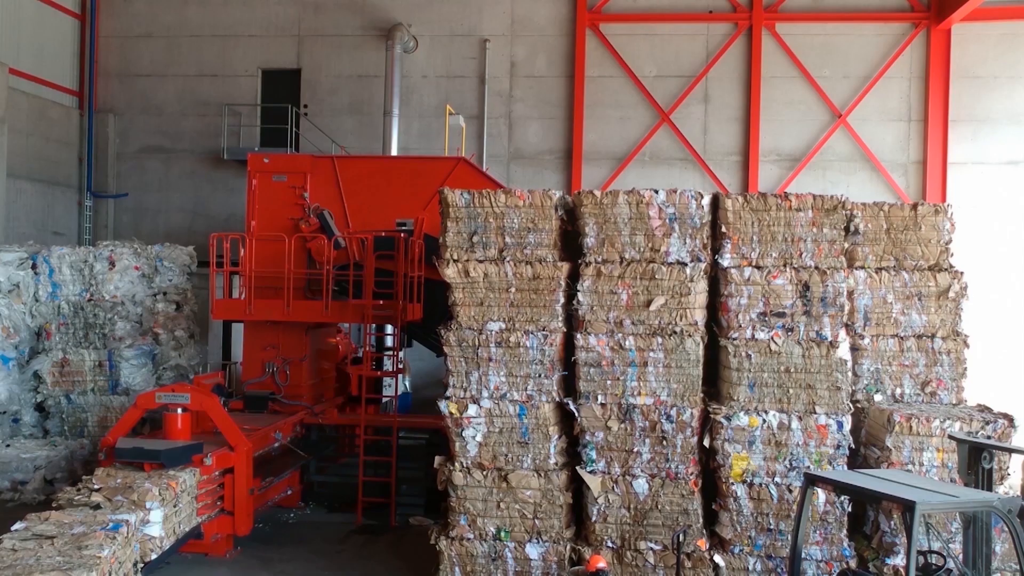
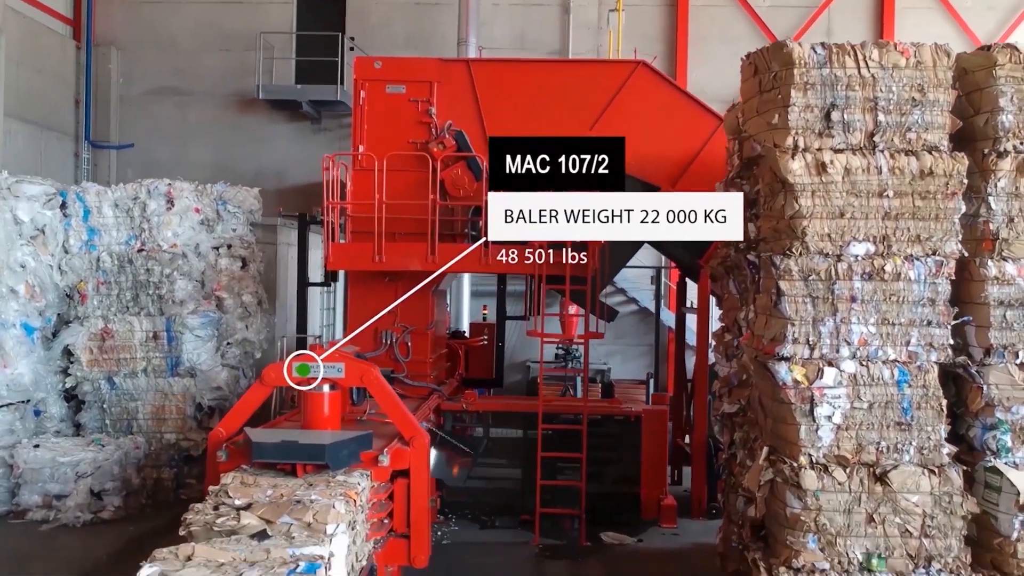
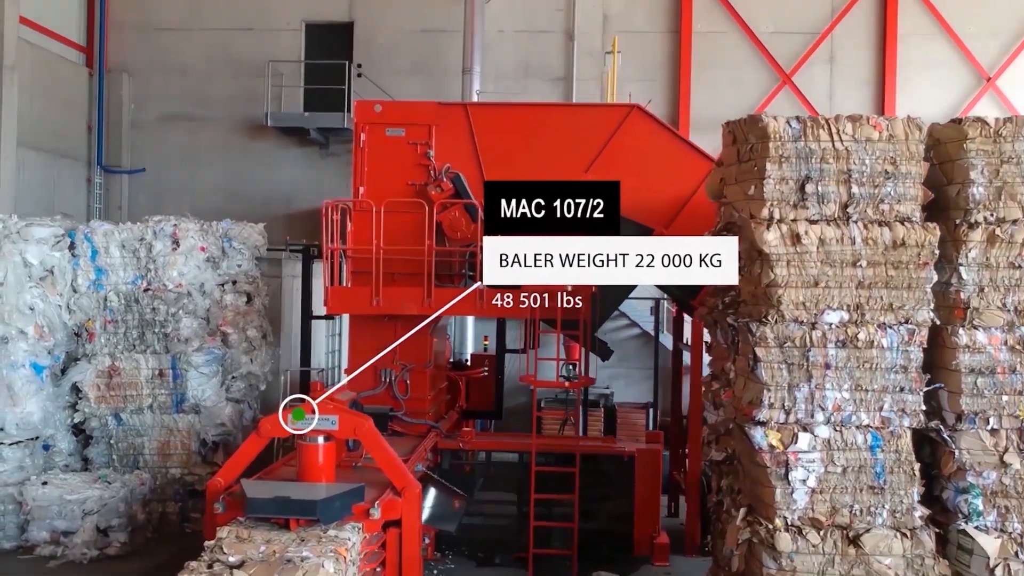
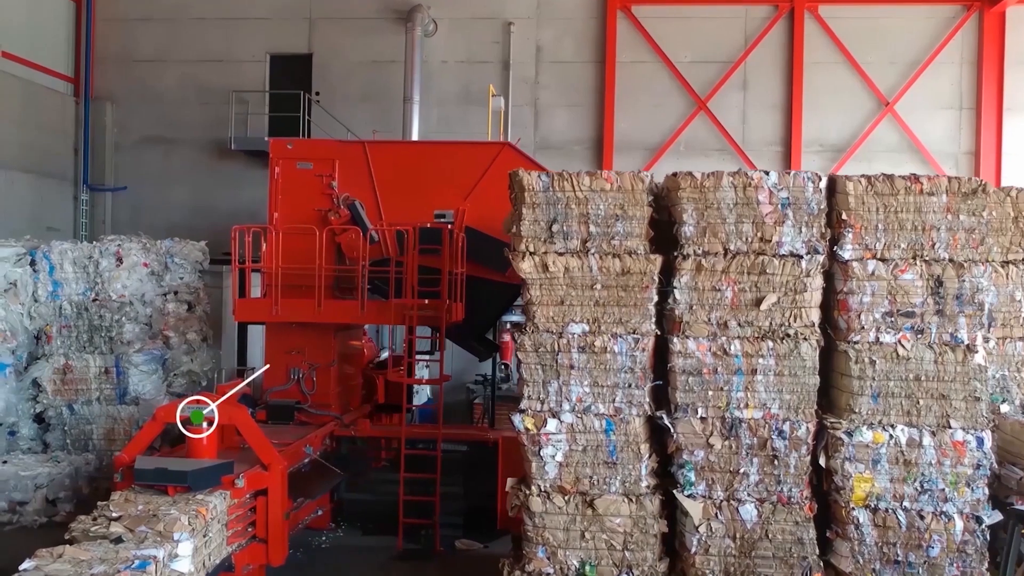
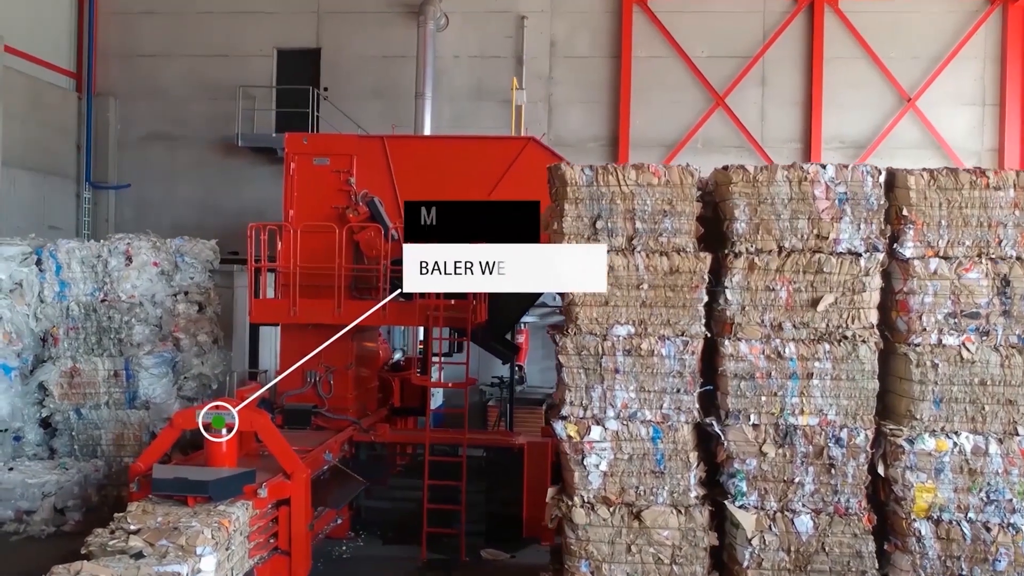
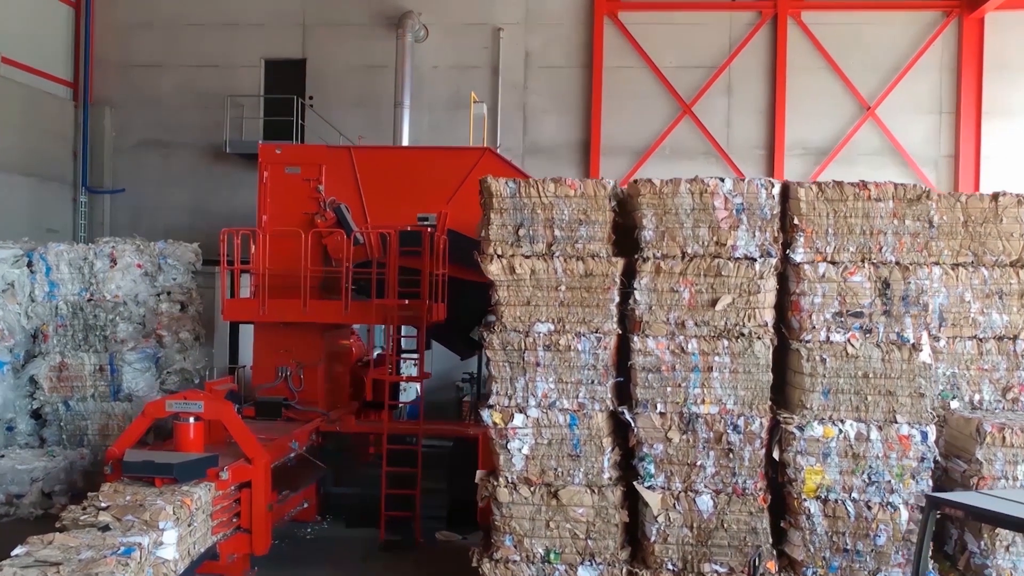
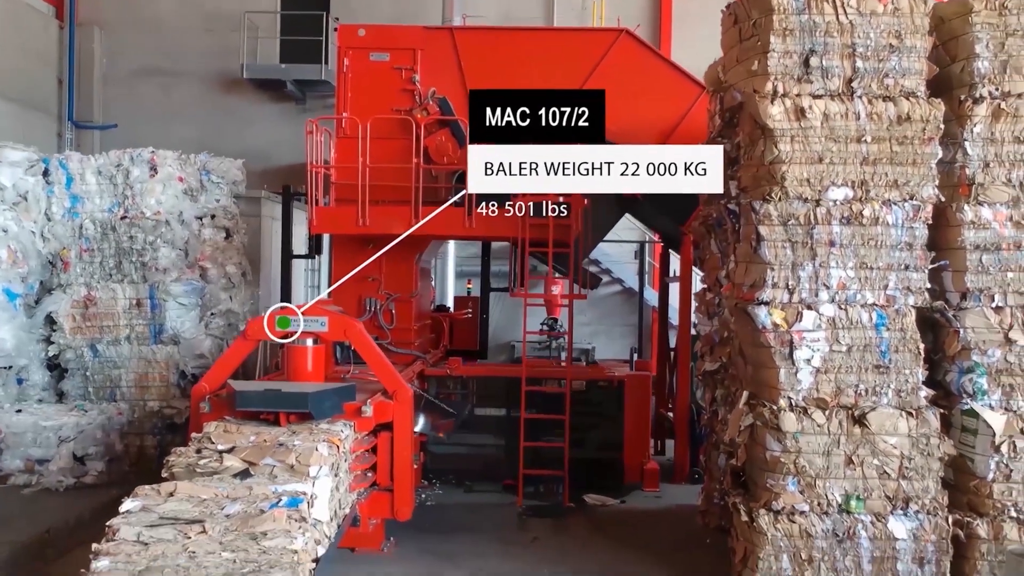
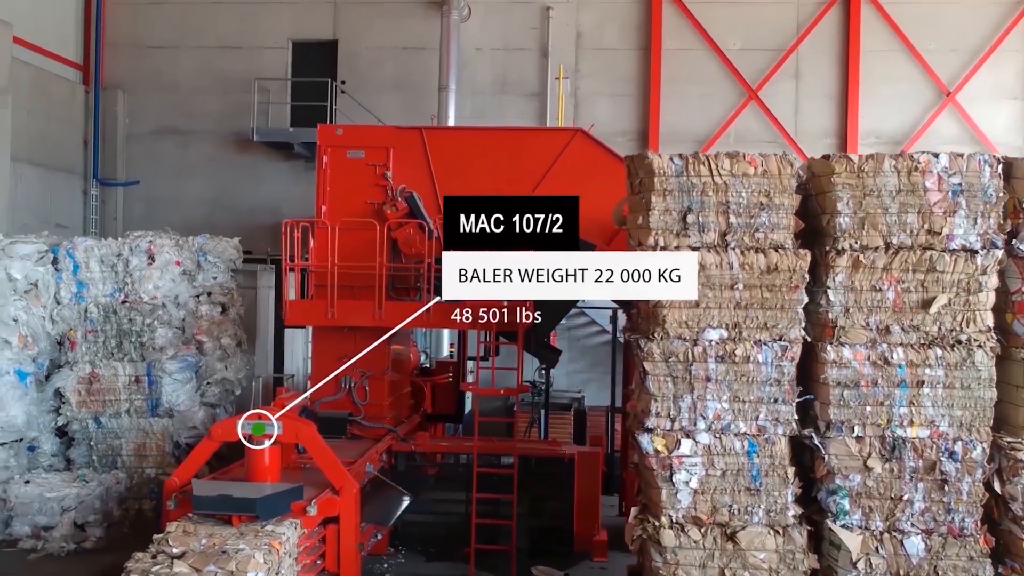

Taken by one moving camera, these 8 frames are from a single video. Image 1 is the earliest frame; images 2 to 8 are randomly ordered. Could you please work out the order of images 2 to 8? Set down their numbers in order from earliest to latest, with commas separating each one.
6, 4, 5, 8, 3, 2, 7
